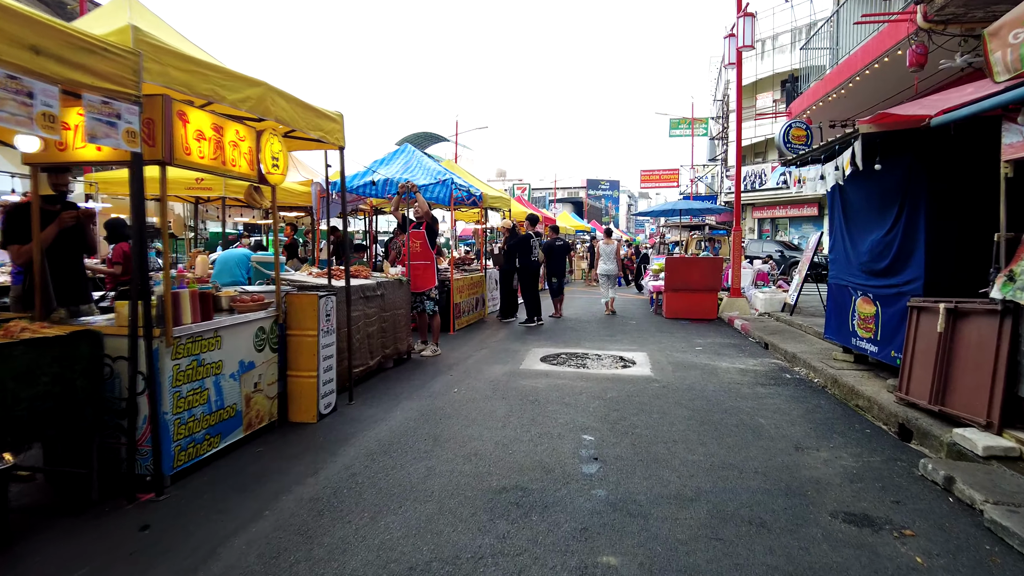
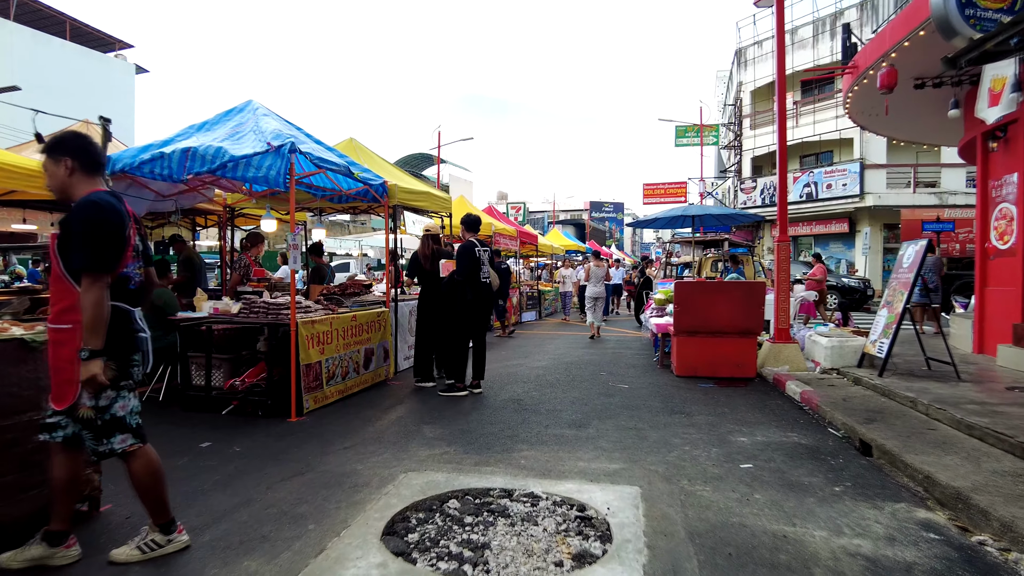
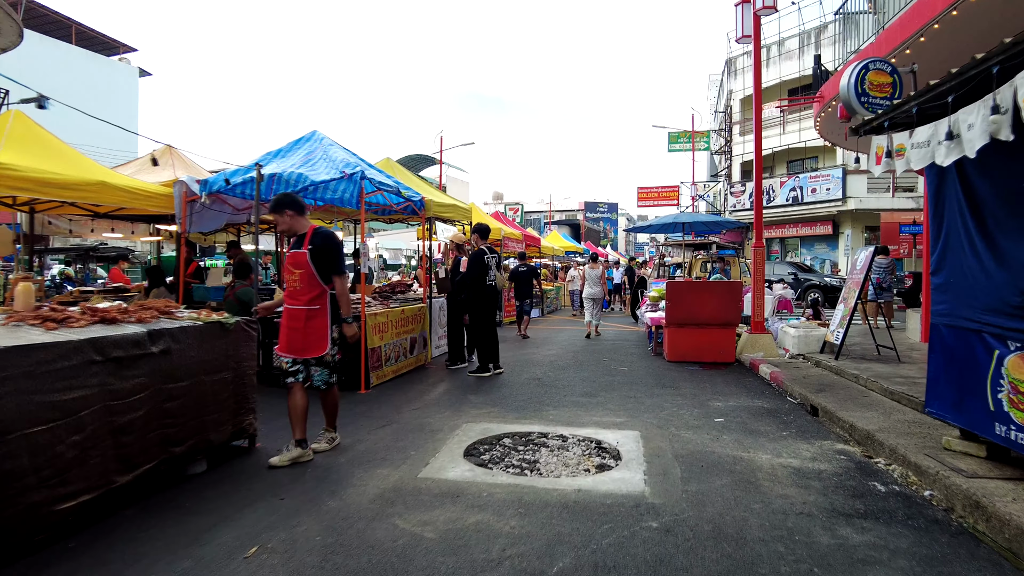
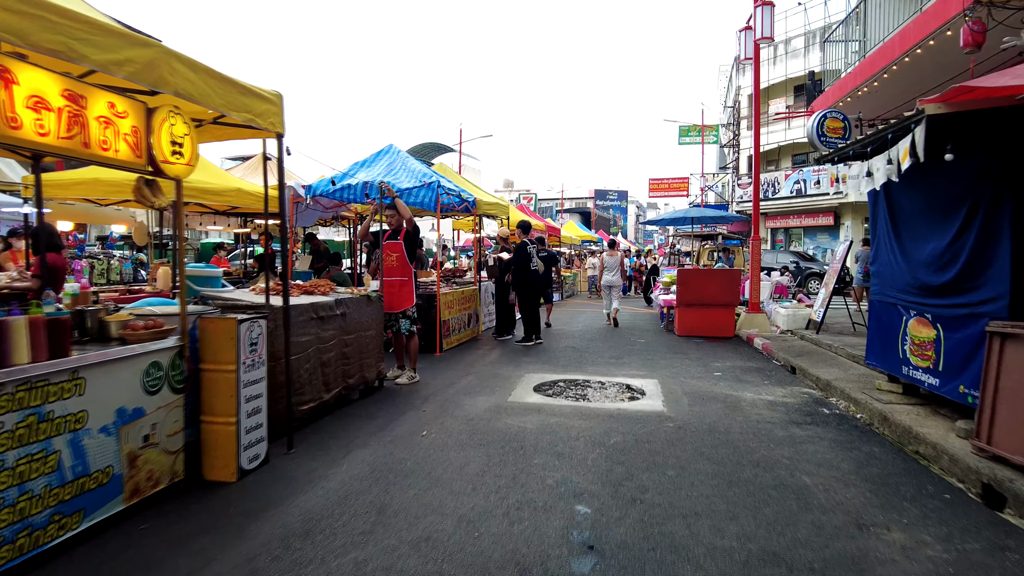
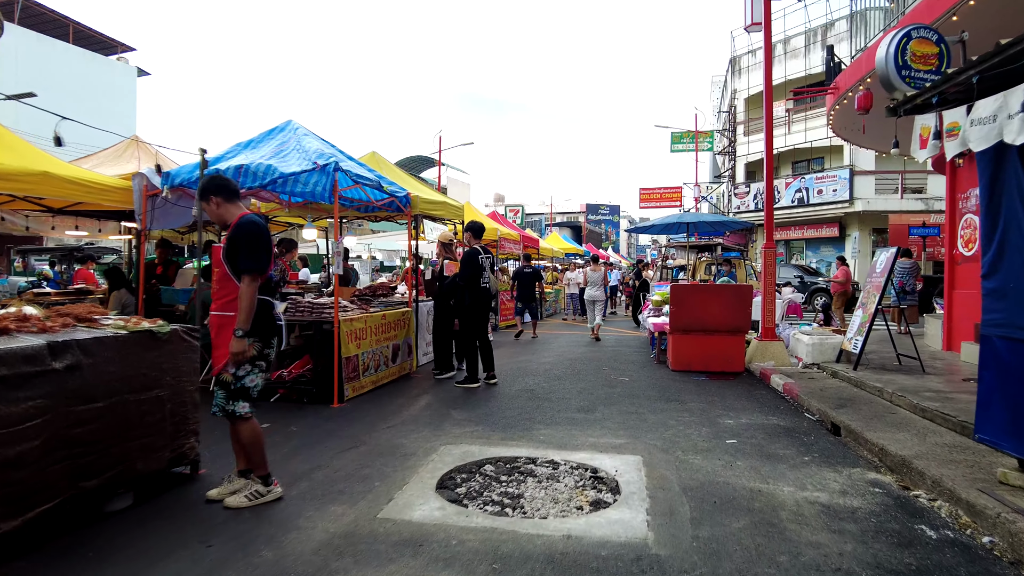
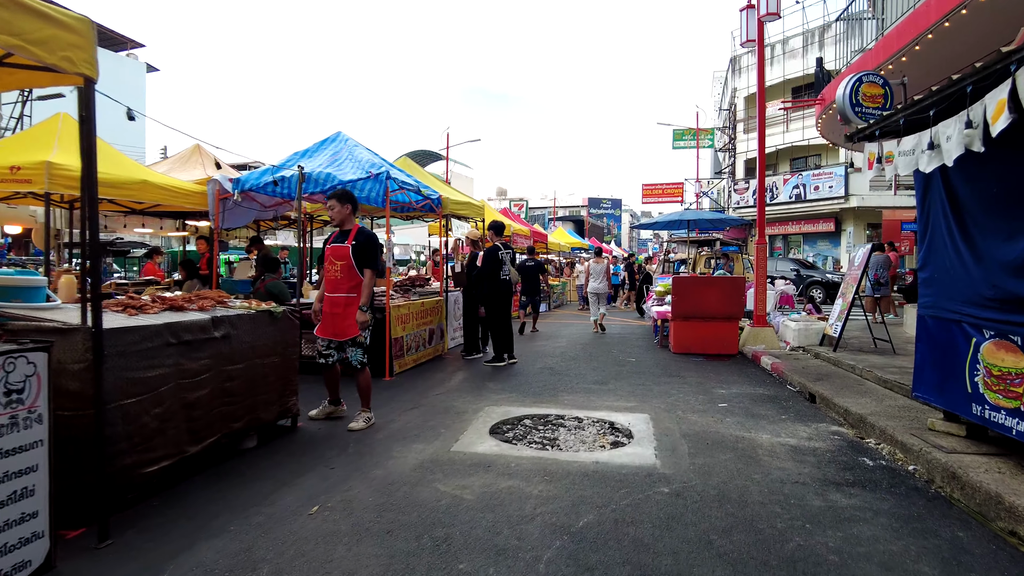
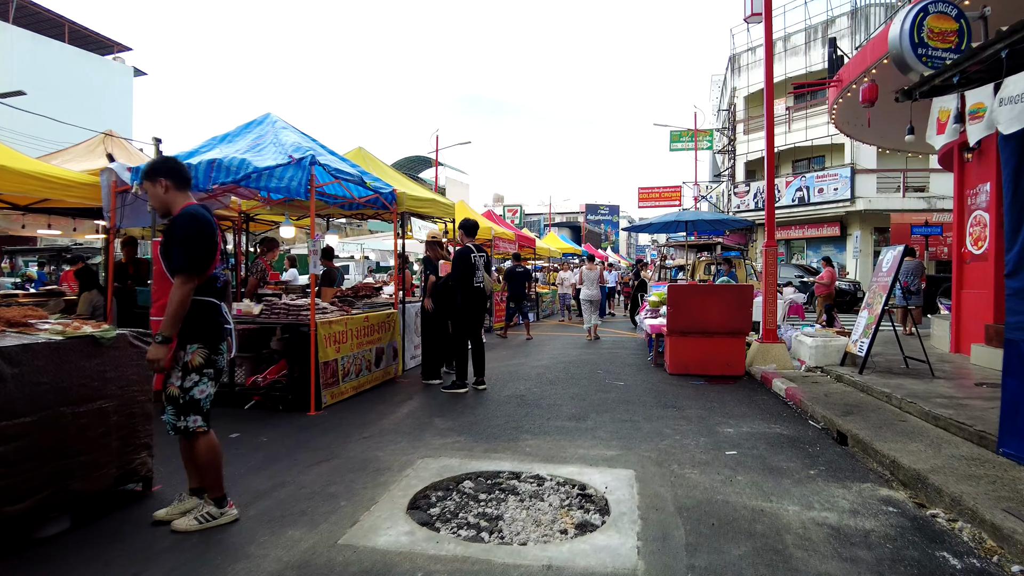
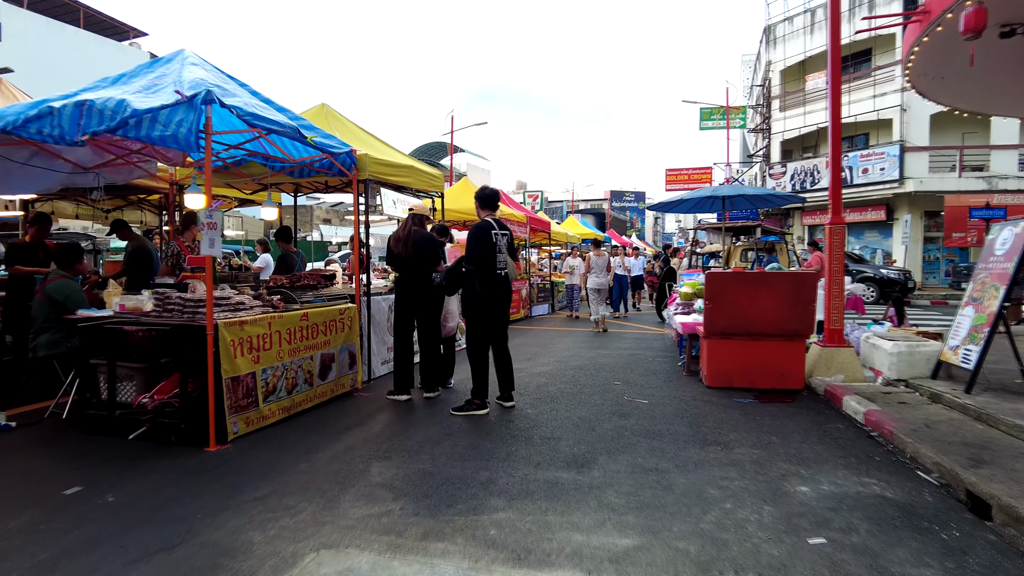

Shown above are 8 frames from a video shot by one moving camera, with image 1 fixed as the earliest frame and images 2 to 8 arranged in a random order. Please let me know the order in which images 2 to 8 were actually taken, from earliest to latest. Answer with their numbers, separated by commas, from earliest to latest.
4, 6, 3, 5, 7, 2, 8
